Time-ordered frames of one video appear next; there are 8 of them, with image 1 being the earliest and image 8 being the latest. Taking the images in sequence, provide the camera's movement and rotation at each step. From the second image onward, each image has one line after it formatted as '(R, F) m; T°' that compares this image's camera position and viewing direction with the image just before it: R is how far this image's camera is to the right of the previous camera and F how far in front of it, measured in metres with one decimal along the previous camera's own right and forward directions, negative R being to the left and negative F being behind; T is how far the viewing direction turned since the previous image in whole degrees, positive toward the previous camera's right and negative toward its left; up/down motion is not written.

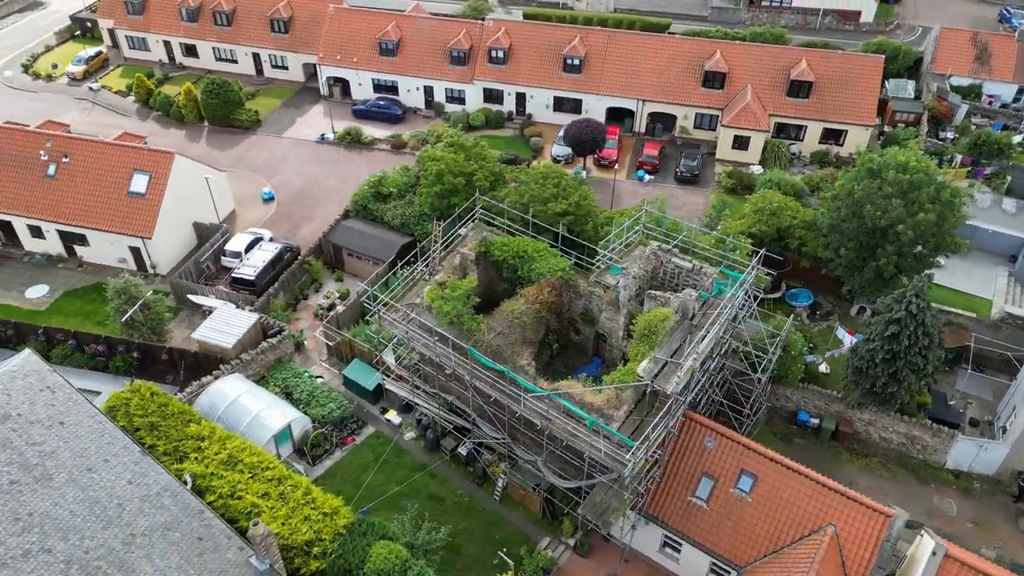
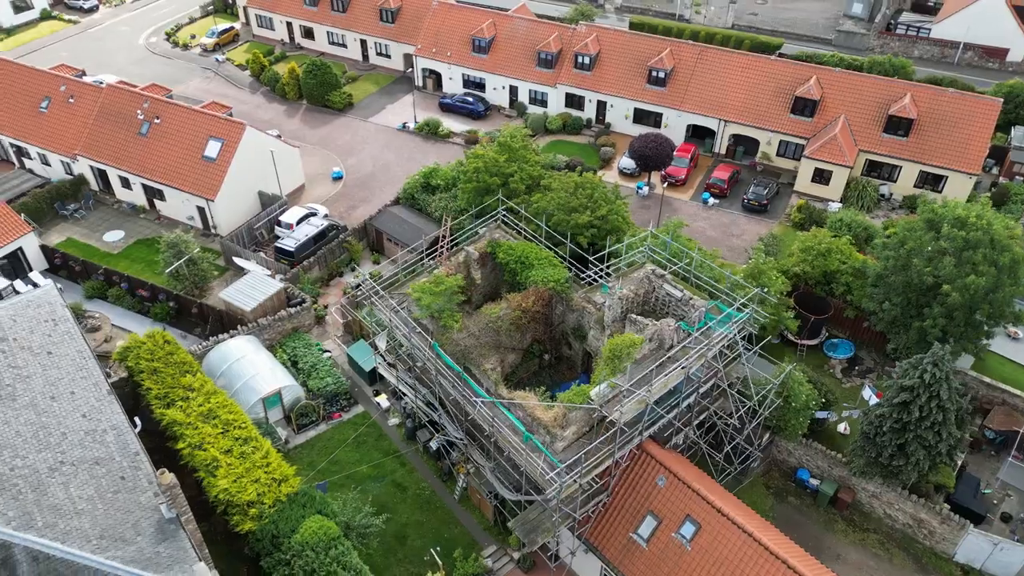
(+5.9, +0.7) m; -10°
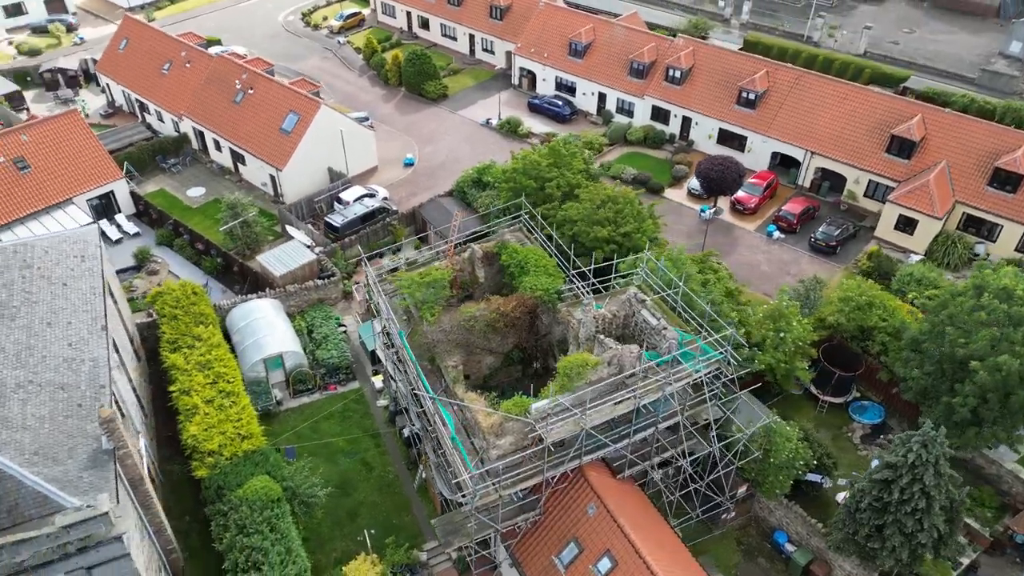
(+6.2, +0.8) m; -11°
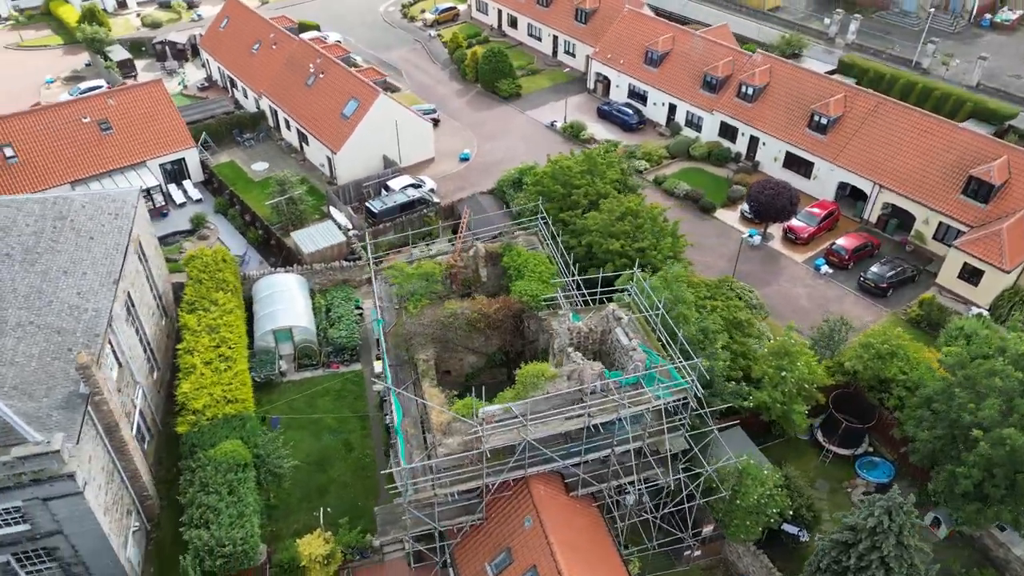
(+4.9, +0.5) m; -8°
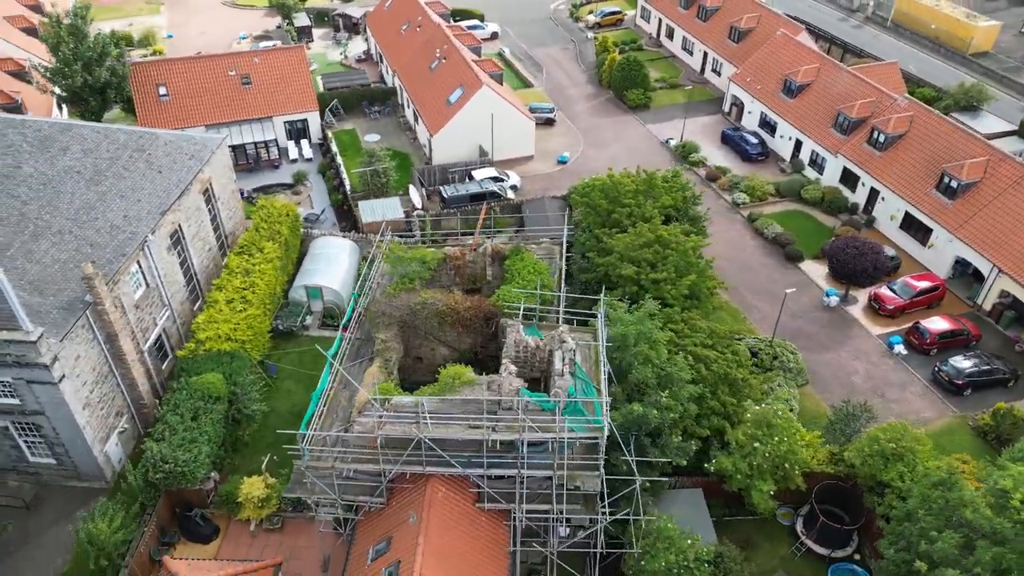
(+8.4, +1.4) m; -15°
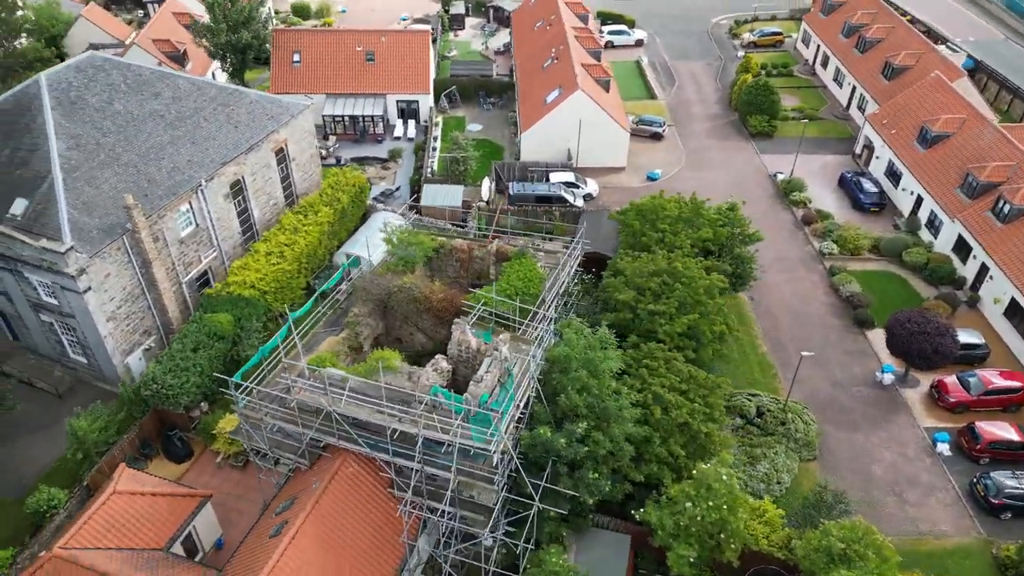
(+8.0, +1.3) m; -14°
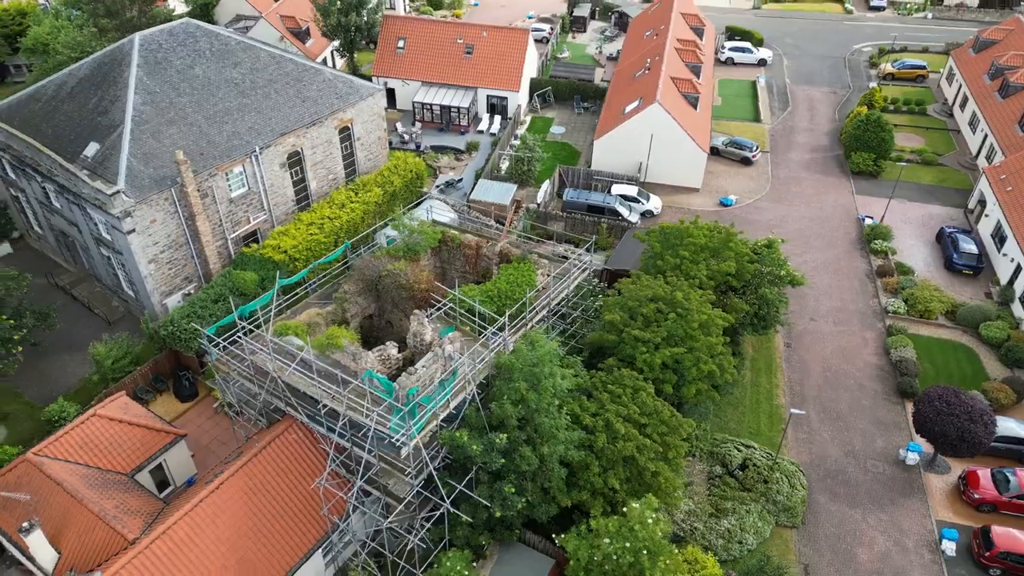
(+6.5, +0.9) m; -11°
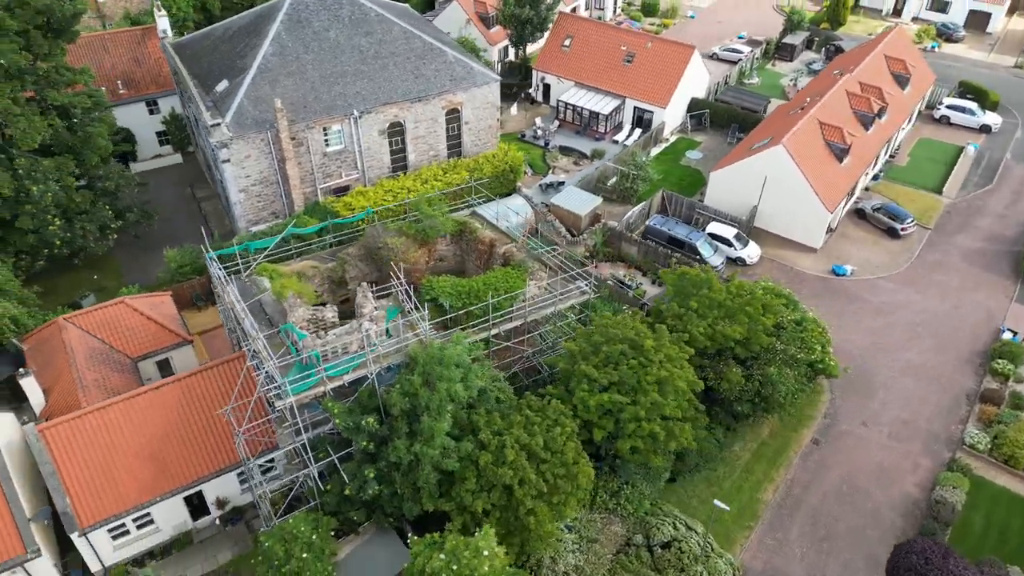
(+10.4, +2.1) m; -18°
